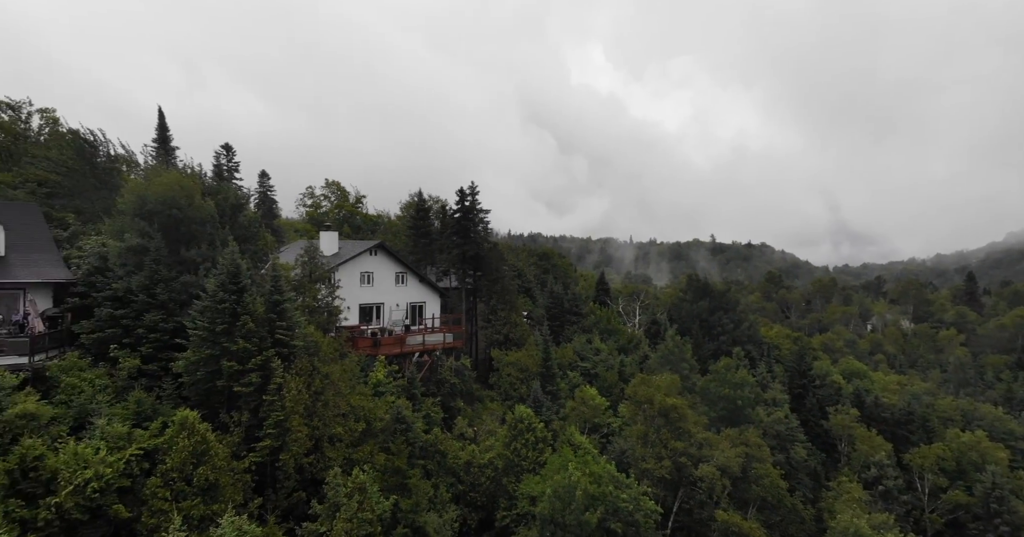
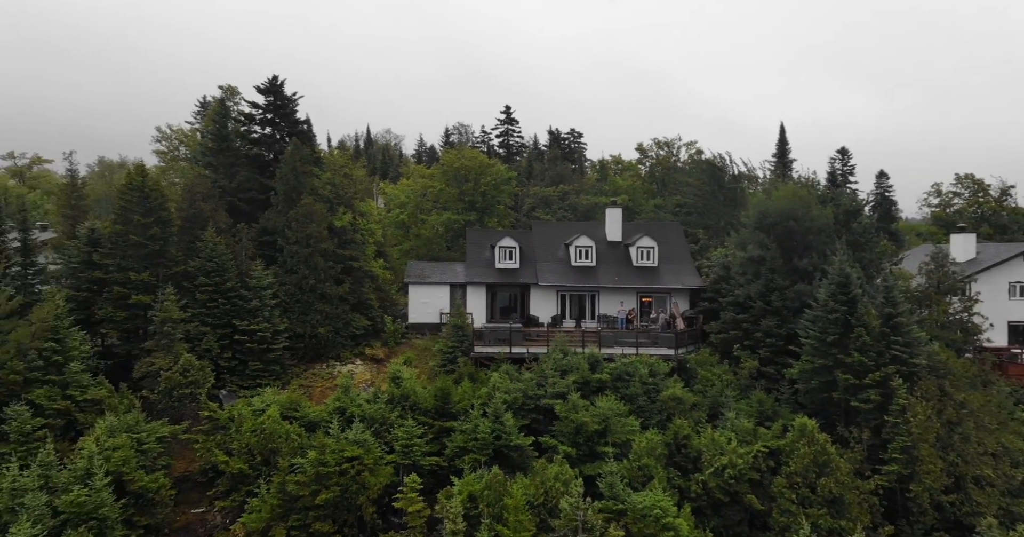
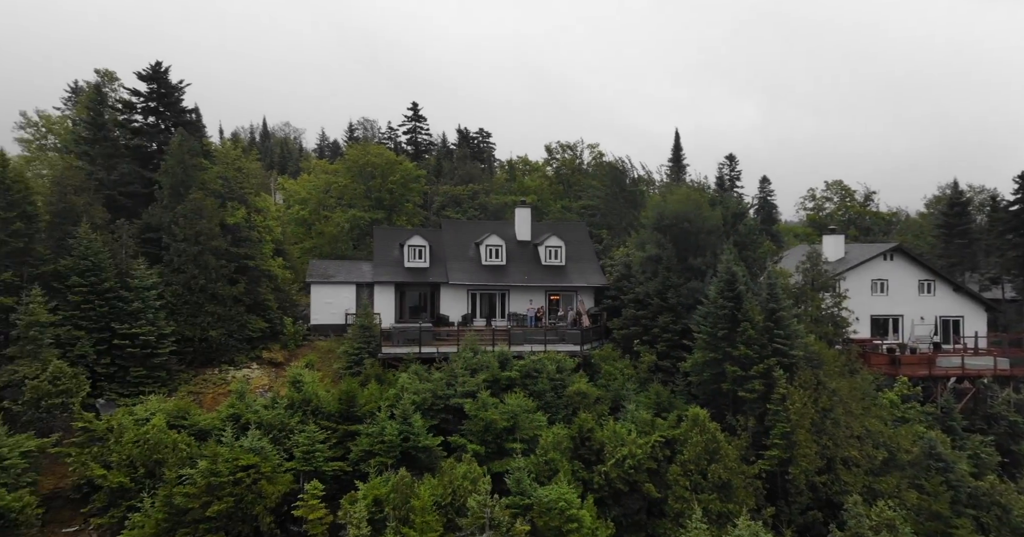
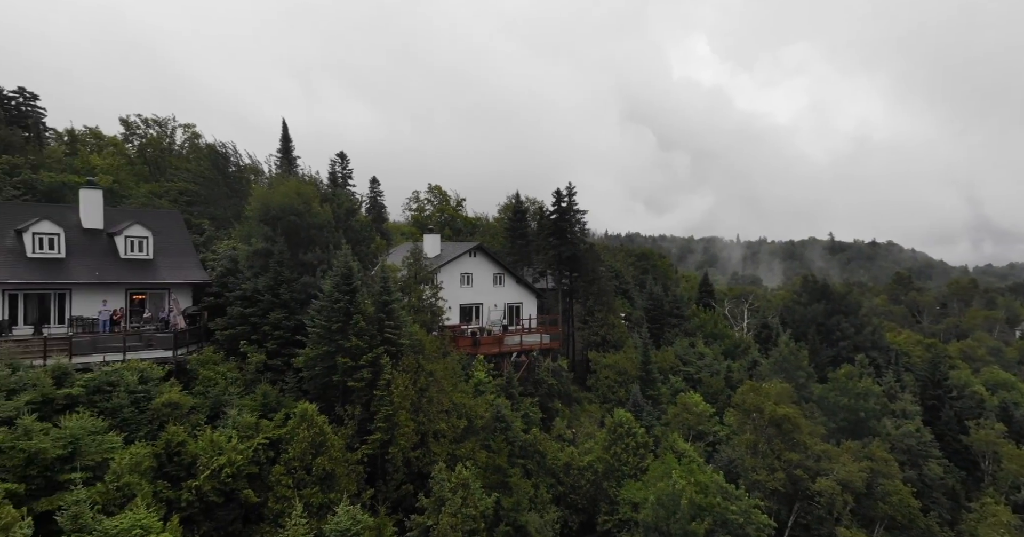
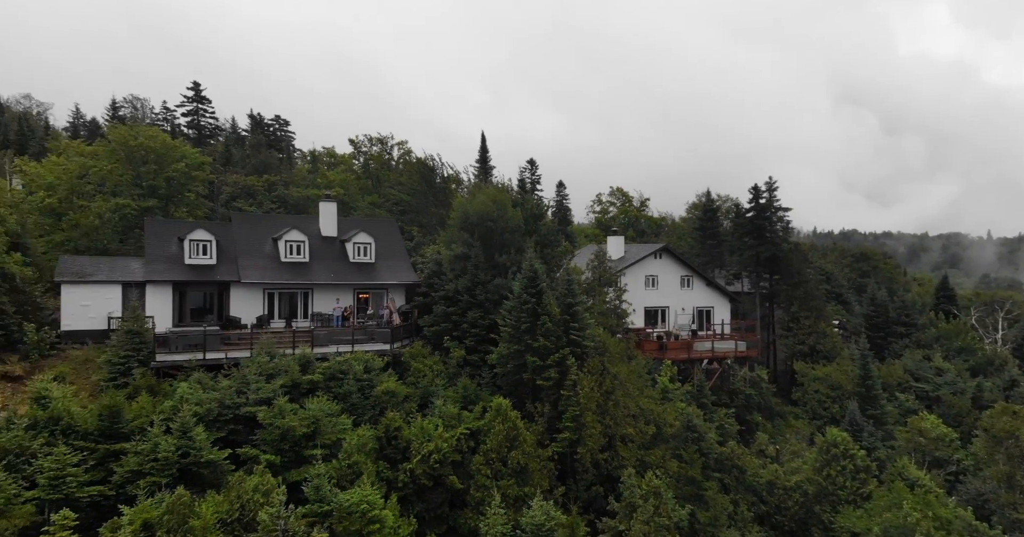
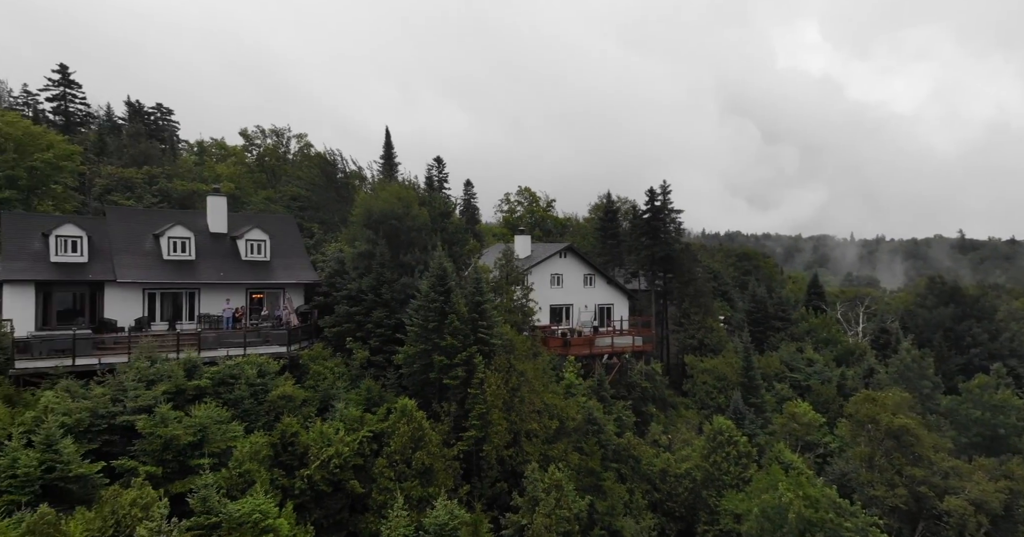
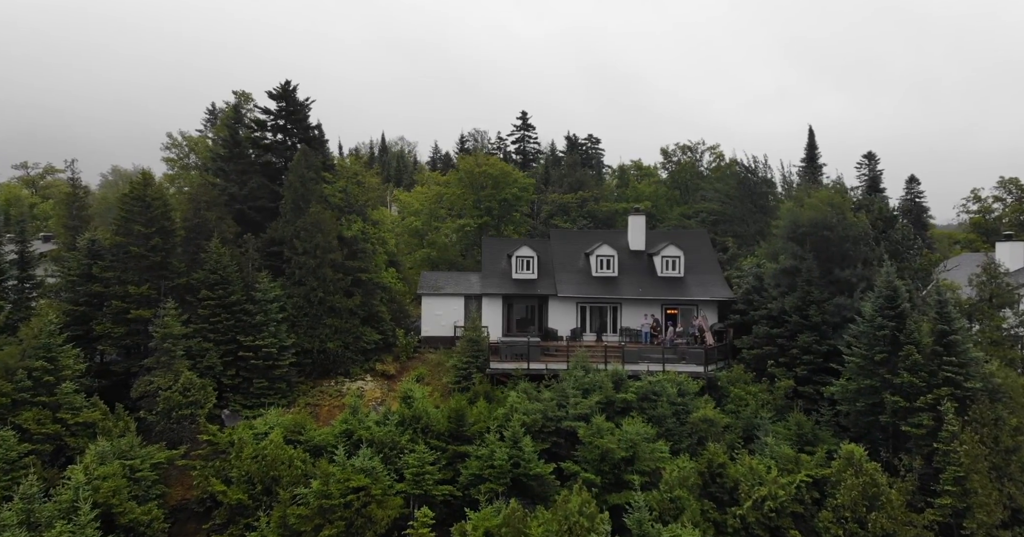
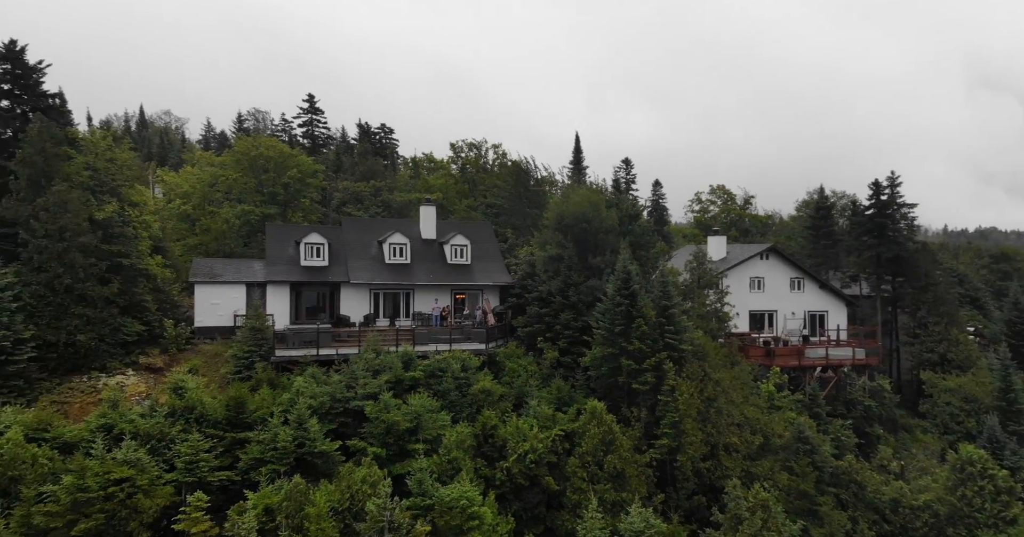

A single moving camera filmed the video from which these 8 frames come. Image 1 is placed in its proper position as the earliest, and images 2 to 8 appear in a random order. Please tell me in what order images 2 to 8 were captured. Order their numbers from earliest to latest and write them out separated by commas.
4, 6, 5, 8, 3, 2, 7
